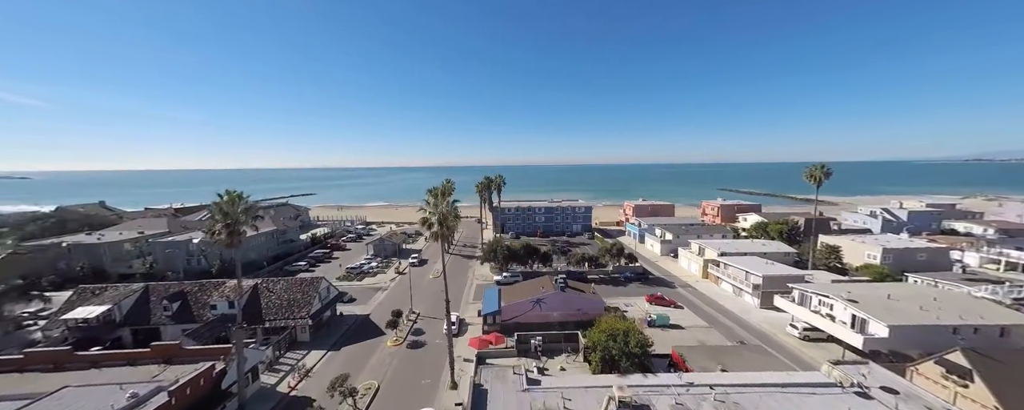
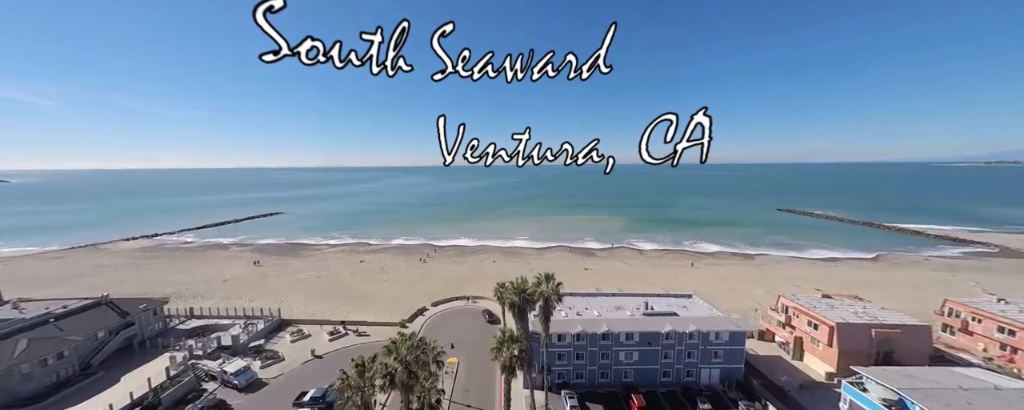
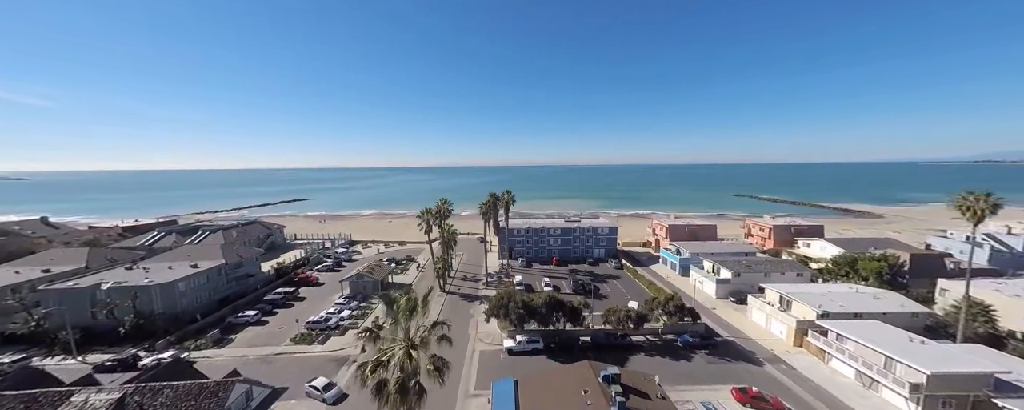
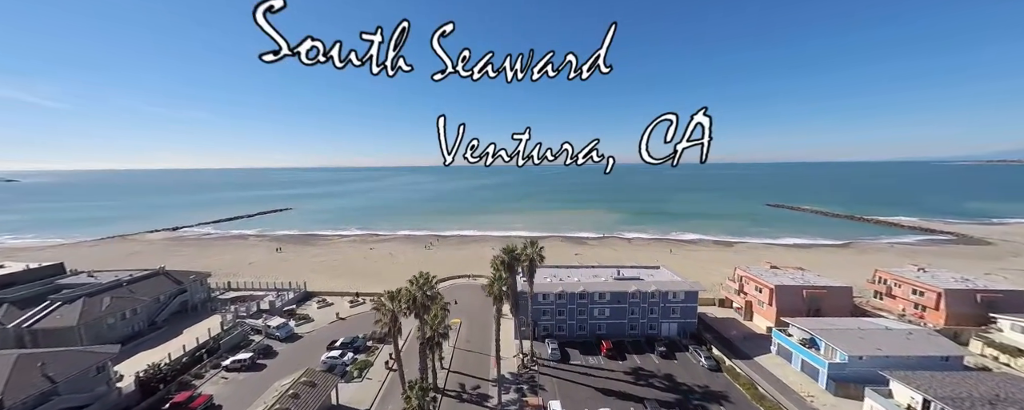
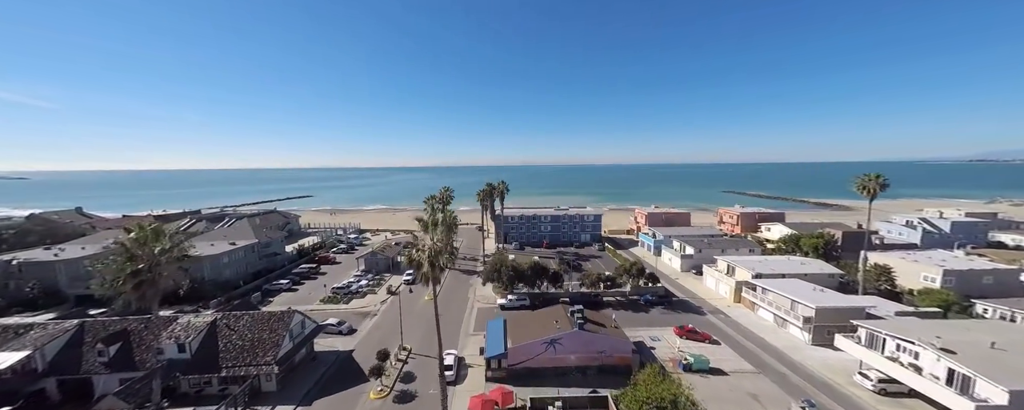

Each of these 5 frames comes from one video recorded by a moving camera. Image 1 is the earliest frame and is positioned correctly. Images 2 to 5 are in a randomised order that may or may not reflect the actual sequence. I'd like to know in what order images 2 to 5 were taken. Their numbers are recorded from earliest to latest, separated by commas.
5, 3, 4, 2
